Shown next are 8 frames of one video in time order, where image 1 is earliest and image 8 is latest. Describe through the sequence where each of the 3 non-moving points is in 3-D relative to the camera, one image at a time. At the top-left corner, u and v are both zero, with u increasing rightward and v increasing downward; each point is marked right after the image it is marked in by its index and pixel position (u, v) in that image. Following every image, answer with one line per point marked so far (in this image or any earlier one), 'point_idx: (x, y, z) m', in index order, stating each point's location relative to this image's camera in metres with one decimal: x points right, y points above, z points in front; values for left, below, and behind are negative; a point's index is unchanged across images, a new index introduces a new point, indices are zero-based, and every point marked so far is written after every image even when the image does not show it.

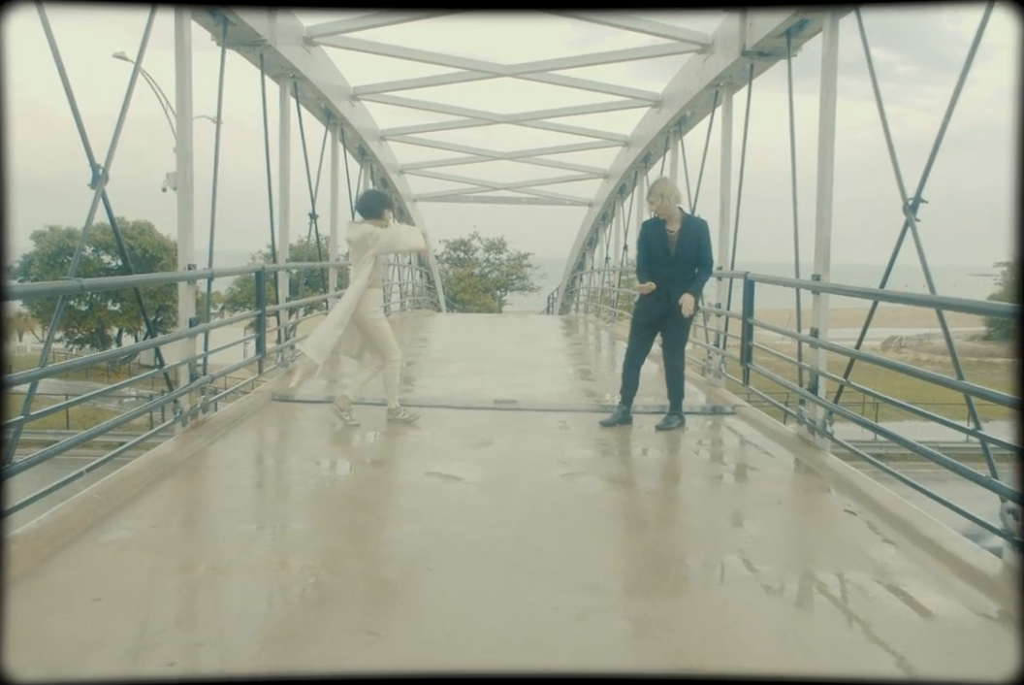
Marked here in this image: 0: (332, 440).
0: (-1.3, -0.7, +5.3) m
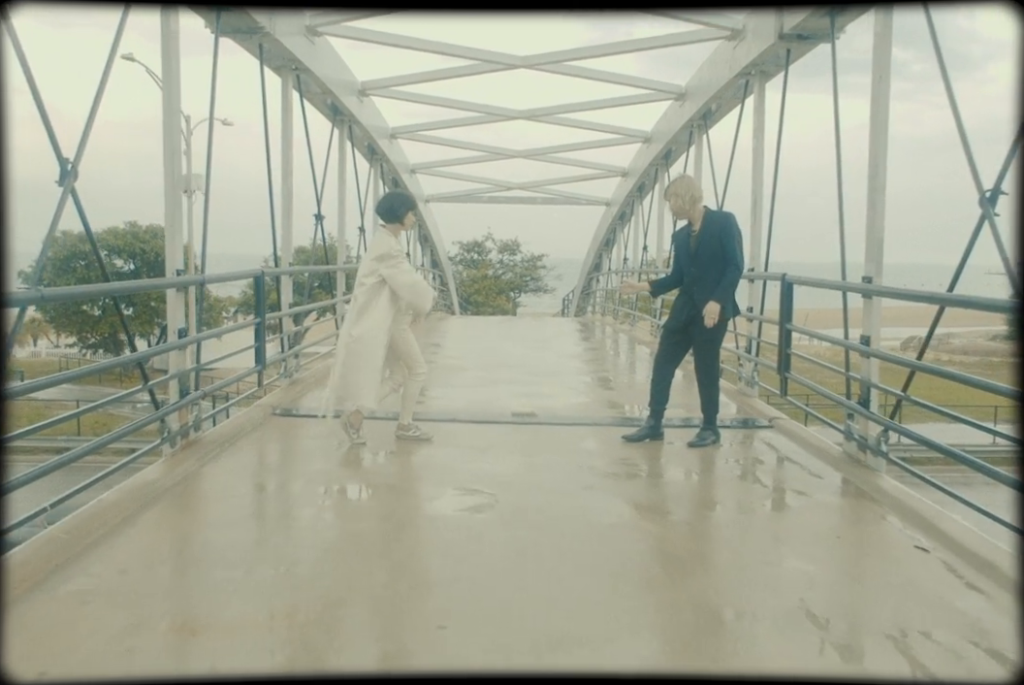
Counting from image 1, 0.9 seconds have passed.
0: (-1.1, -0.8, +4.9) m
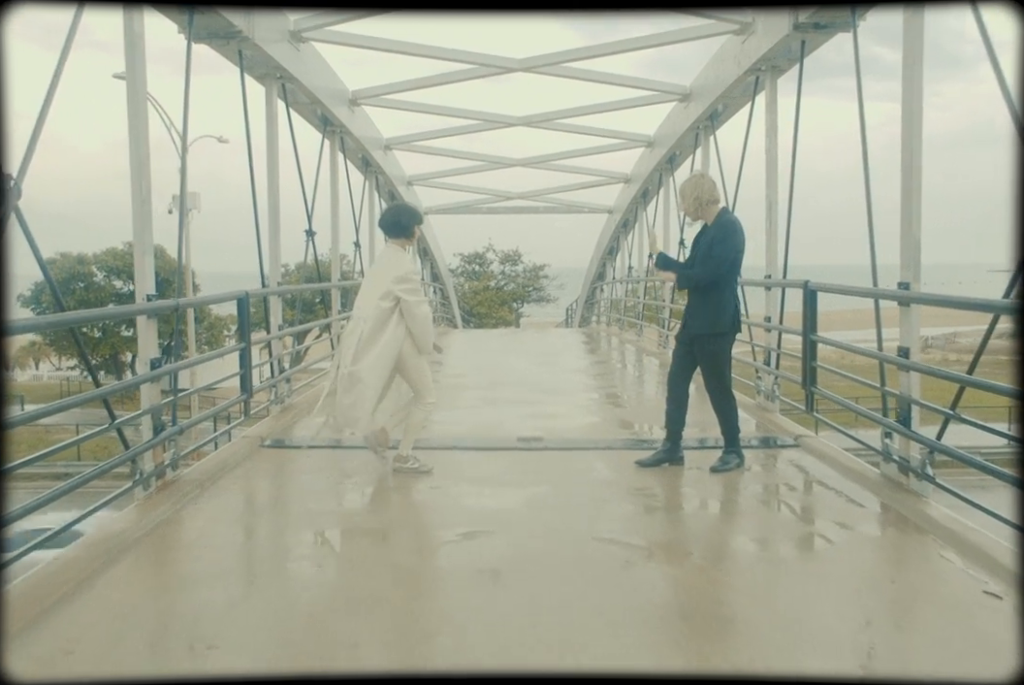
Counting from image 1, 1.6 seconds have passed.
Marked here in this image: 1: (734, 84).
0: (-1.1, -0.9, +4.5) m
1: (+2.1, +2.4, +6.8) m
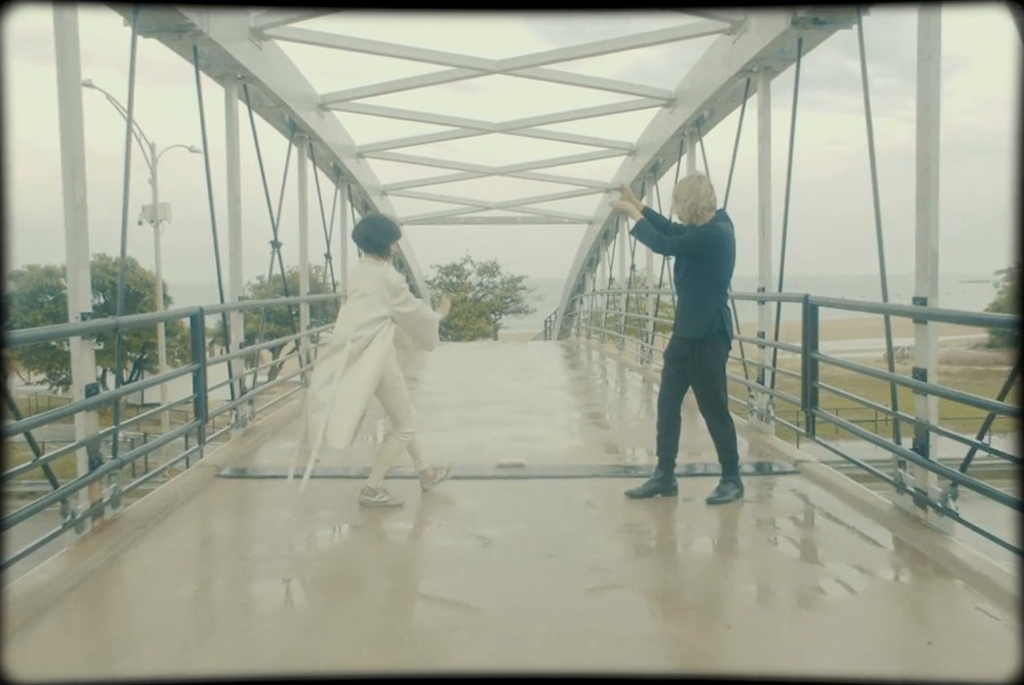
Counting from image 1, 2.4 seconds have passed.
0: (-1.2, -1.0, +4.0) m
1: (+1.9, +2.3, +6.5) m
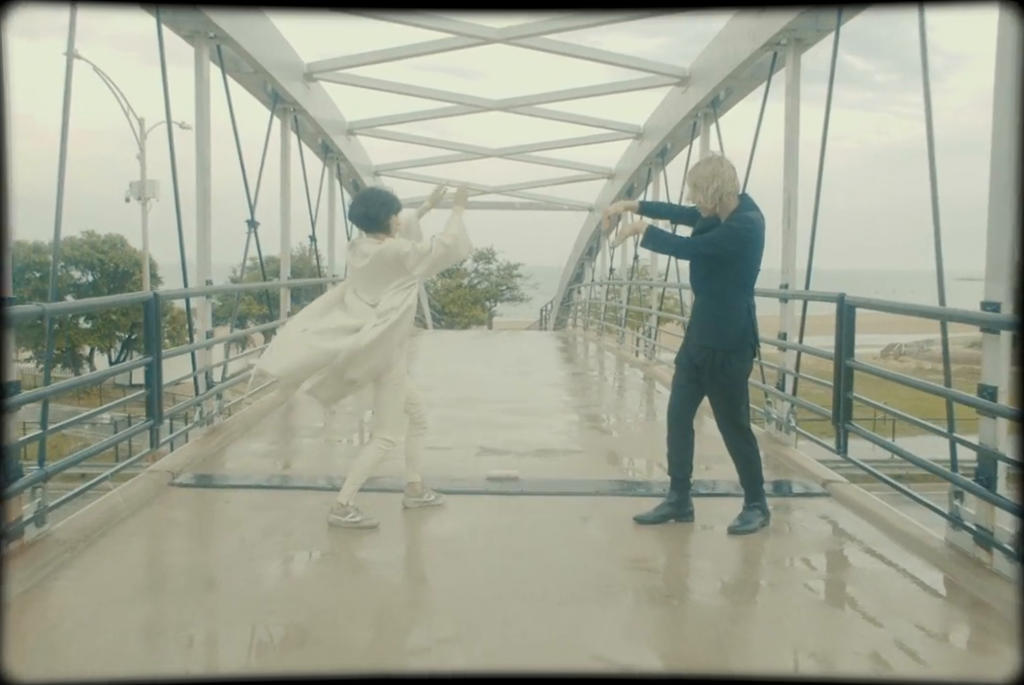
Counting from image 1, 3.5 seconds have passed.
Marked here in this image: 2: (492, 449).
0: (-1.3, -1.0, +3.5) m
1: (+1.9, +2.3, +6.0) m
2: (-0.1, -0.8, +5.4) m
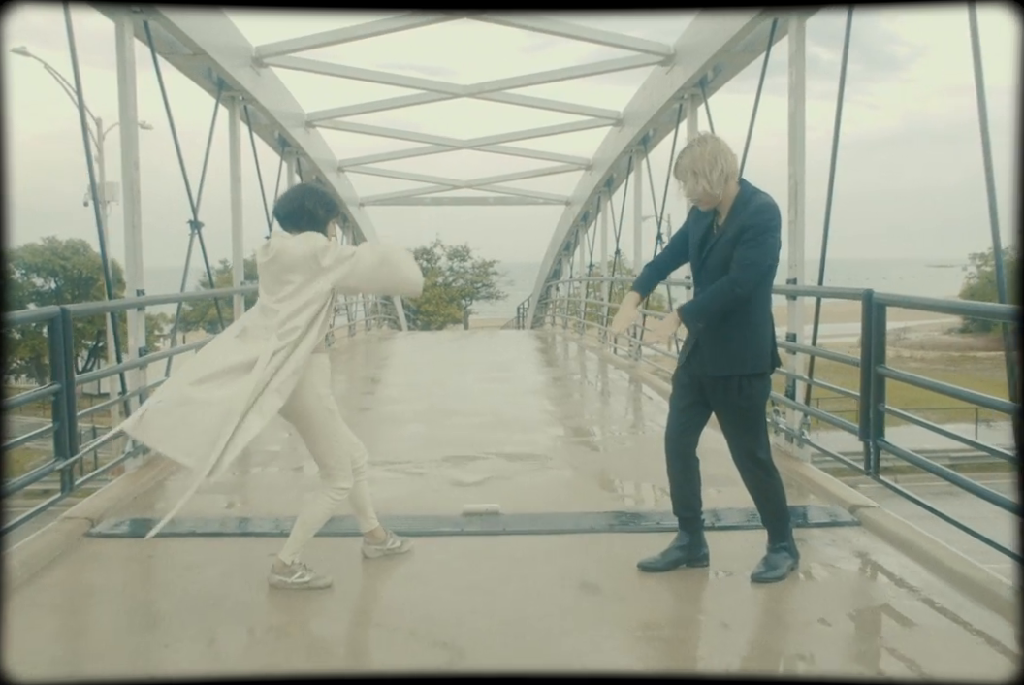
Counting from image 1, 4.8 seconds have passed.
0: (-1.3, -1.1, +2.8) m
1: (+1.7, +2.3, +5.4) m
2: (-0.3, -0.8, +4.8) m
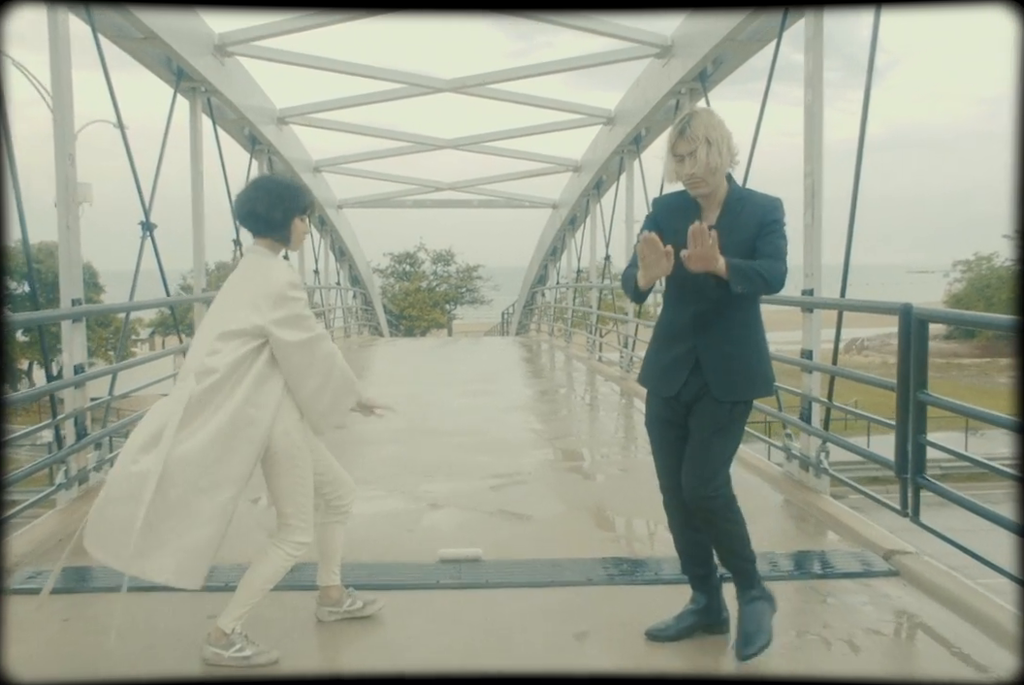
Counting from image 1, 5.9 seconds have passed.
0: (-1.4, -1.2, +2.3) m
1: (+1.6, +2.2, +5.0) m
2: (-0.4, -0.9, +4.3) m
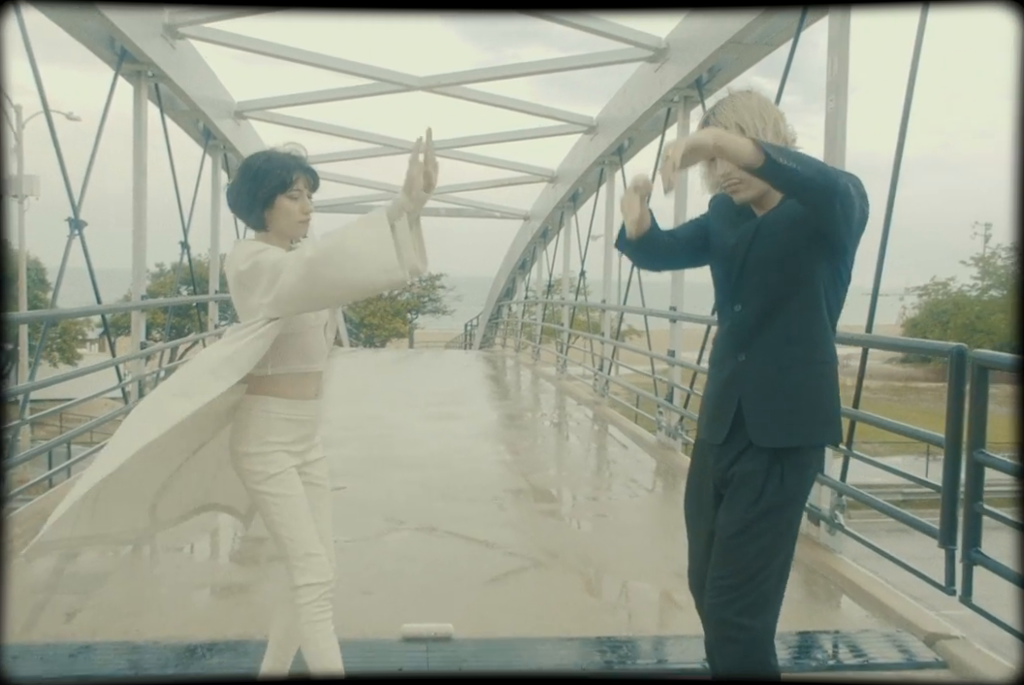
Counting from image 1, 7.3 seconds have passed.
0: (-1.4, -1.3, +1.7) m
1: (+1.5, +2.0, +4.5) m
2: (-0.5, -1.1, +3.7) m
